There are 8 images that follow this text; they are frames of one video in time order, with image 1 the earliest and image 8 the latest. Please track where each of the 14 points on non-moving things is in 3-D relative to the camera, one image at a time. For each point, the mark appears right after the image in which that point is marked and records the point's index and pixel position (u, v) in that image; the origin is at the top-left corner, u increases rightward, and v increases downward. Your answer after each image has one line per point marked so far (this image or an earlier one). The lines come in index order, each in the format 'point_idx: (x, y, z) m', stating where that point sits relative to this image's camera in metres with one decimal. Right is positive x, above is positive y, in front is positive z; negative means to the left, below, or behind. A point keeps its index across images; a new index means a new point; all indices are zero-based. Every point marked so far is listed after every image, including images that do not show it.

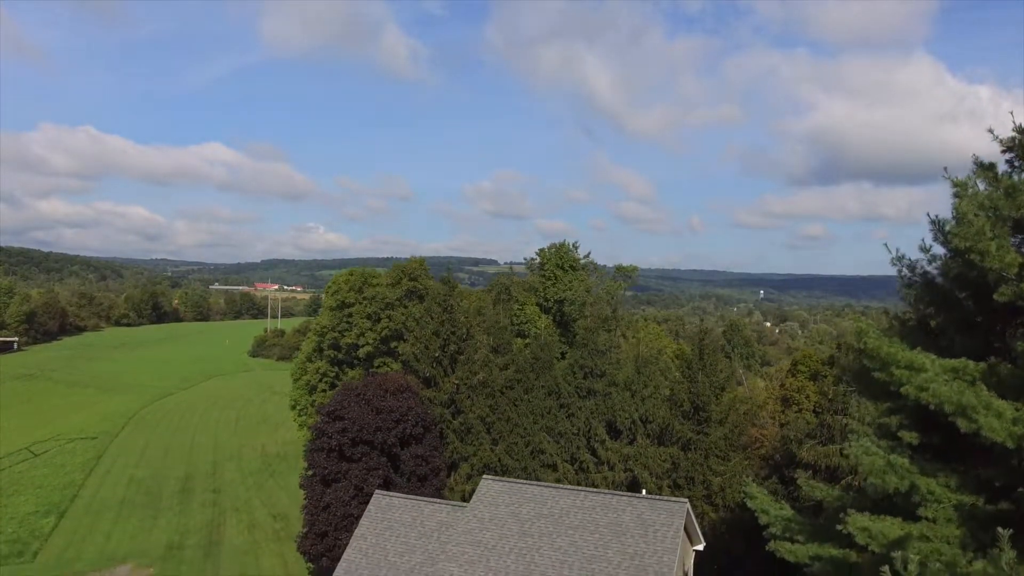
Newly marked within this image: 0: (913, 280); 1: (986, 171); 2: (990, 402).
0: (+10.3, +0.2, +17.5) m
1: (+10.5, +2.6, +15.1) m
2: (+9.2, -2.2, +13.1) m
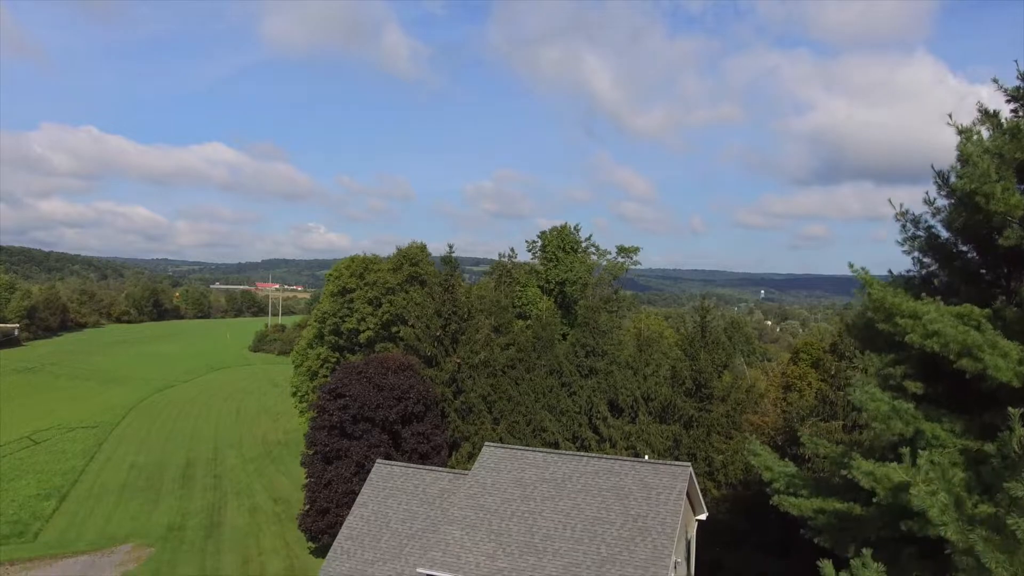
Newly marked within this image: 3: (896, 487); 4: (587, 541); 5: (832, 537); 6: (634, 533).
0: (+10.3, +1.3, +17.4) m
1: (+10.6, +3.7, +15.0) m
2: (+9.2, -1.0, +13.0) m
3: (+7.6, -4.0, +13.5) m
4: (+2.2, -7.2, +19.5) m
5: (+7.5, -5.8, +15.8) m
6: (+3.5, -7.0, +19.4) m
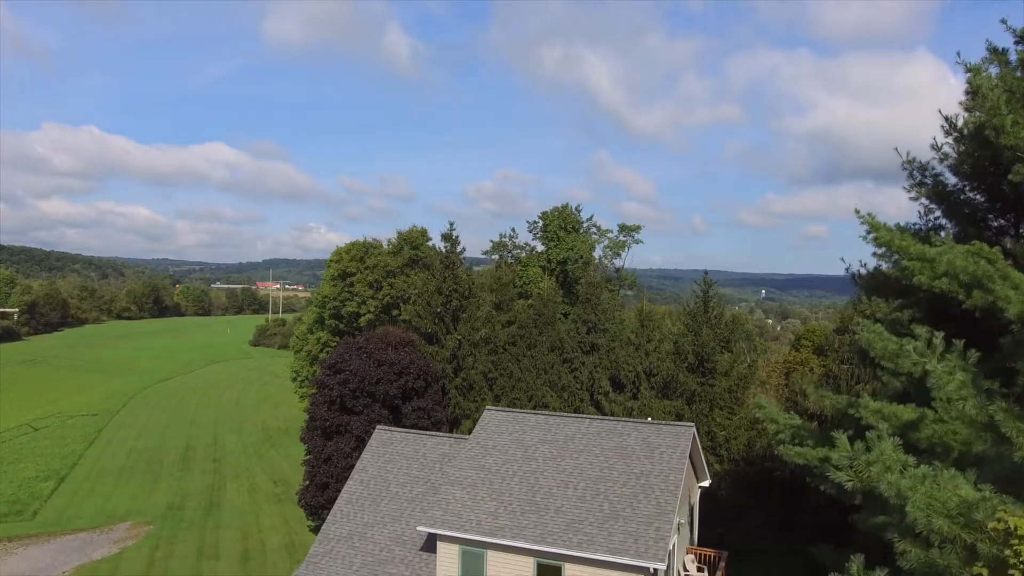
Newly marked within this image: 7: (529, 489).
0: (+10.4, +2.6, +17.2) m
1: (+10.6, +5.0, +14.8) m
2: (+9.3, +0.3, +12.8) m
3: (+7.6, -2.7, +13.2) m
4: (+2.2, -5.9, +19.3) m
5: (+7.5, -4.5, +15.6) m
6: (+3.5, -5.7, +19.2) m
7: (+0.5, -5.9, +19.9) m
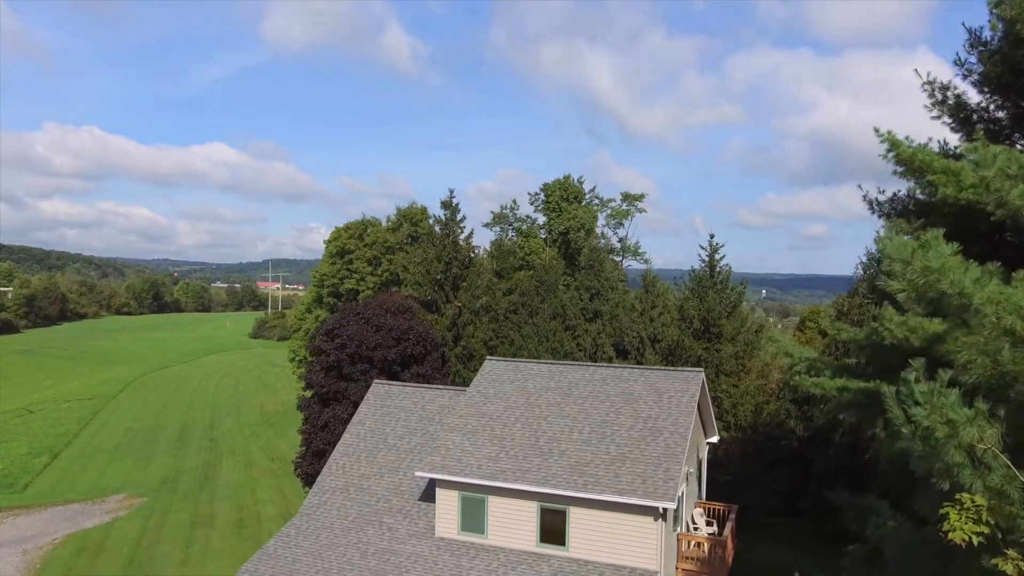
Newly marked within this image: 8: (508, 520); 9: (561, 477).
0: (+10.4, +4.4, +16.4) m
1: (+10.6, +6.8, +14.0) m
2: (+9.3, +2.0, +12.0) m
3: (+7.7, -0.9, +12.4) m
4: (+2.3, -4.2, +18.5) m
5: (+7.6, -2.7, +14.8) m
6: (+3.6, -3.9, +18.4) m
7: (+0.6, -4.1, +19.1) m
8: (-0.1, -6.2, +18.3) m
9: (+1.3, -4.9, +17.6) m
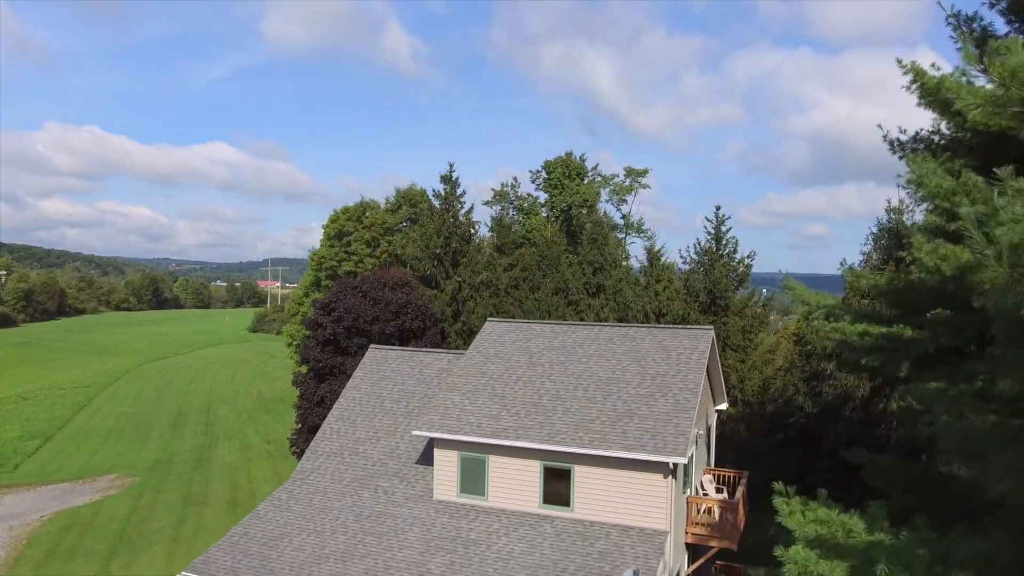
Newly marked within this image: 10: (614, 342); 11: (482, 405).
0: (+10.5, +5.7, +15.5) m
1: (+10.7, +8.1, +13.2) m
2: (+9.4, +3.3, +11.2) m
3: (+7.7, +0.4, +11.6) m
4: (+2.3, -2.9, +17.6) m
5: (+7.6, -1.4, +13.9) m
6: (+3.6, -2.6, +17.6) m
7: (+0.6, -2.8, +18.3) m
8: (-0.1, -4.9, +17.4) m
9: (+1.3, -3.6, +16.8) m
10: (+3.0, -1.6, +19.6) m
11: (-0.8, -3.1, +18.3) m
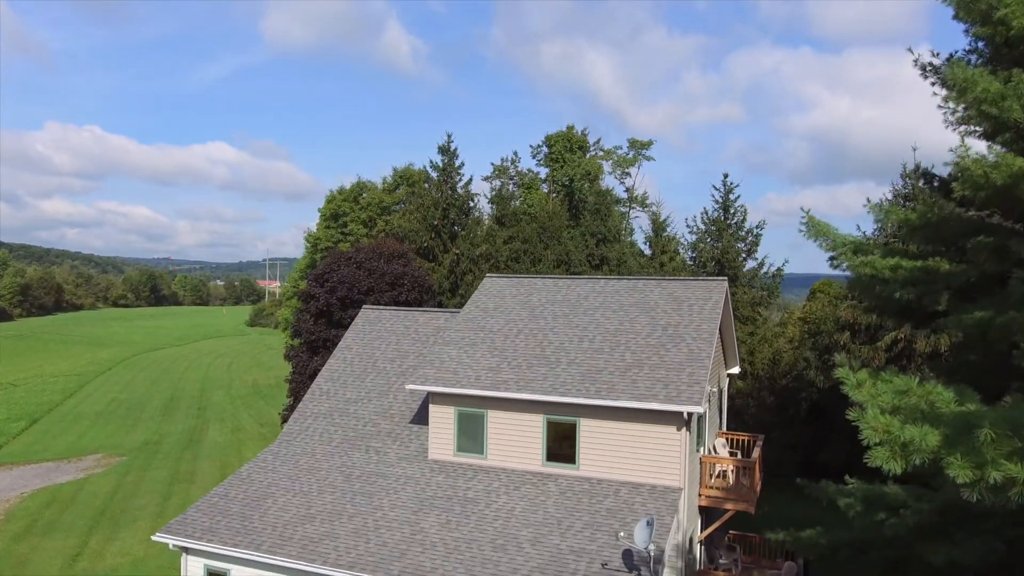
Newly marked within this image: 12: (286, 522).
0: (+10.5, +7.1, +14.3) m
1: (+10.7, +9.5, +11.9) m
2: (+9.4, +4.7, +9.9) m
3: (+7.7, +1.8, +10.4) m
4: (+2.3, -1.5, +16.4) m
5: (+7.6, 0.0, +12.7) m
6: (+3.7, -1.3, +16.3) m
7: (+0.6, -1.4, +17.1) m
8: (-0.1, -3.5, +16.2) m
9: (+1.3, -2.2, +15.6) m
10: (+3.0, -0.2, +18.4) m
11: (-0.8, -1.8, +17.1) m
12: (-5.0, -5.2, +15.0) m
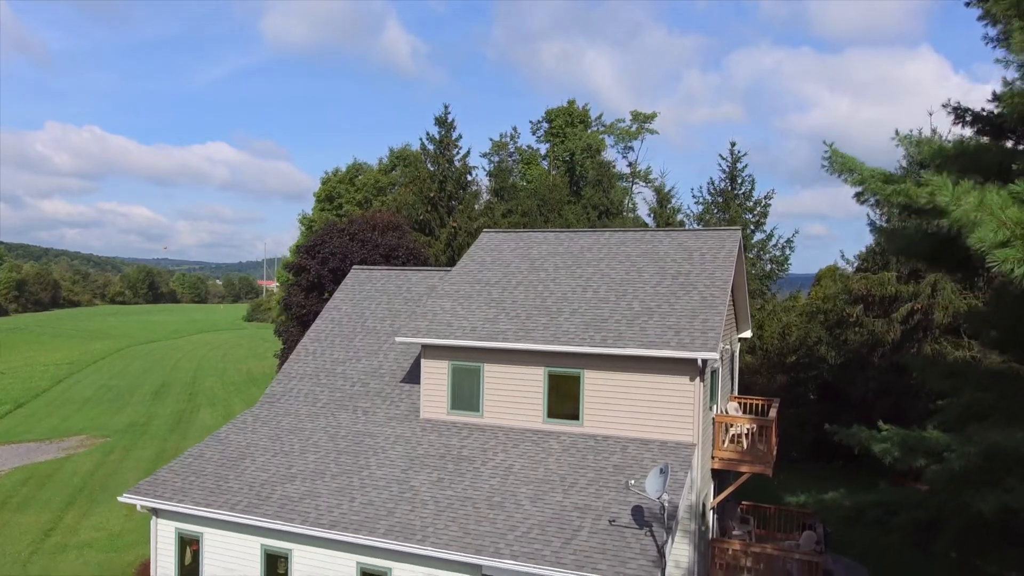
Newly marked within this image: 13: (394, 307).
0: (+10.4, +8.3, +13.1) m
1: (+10.6, +10.7, +10.7) m
2: (+9.3, +6.0, +8.7) m
3: (+7.7, +3.0, +9.2) m
4: (+2.3, -0.3, +15.2) m
5: (+7.6, +1.2, +11.5) m
6: (+3.6, 0.0, +15.1) m
7: (+0.6, -0.2, +15.8) m
8: (-0.1, -2.3, +15.0) m
9: (+1.3, -1.0, +14.4) m
10: (+2.9, +1.0, +17.2) m
11: (-0.8, -0.5, +15.9) m
12: (-5.0, -3.9, +13.8) m
13: (-3.3, -0.5, +18.9) m
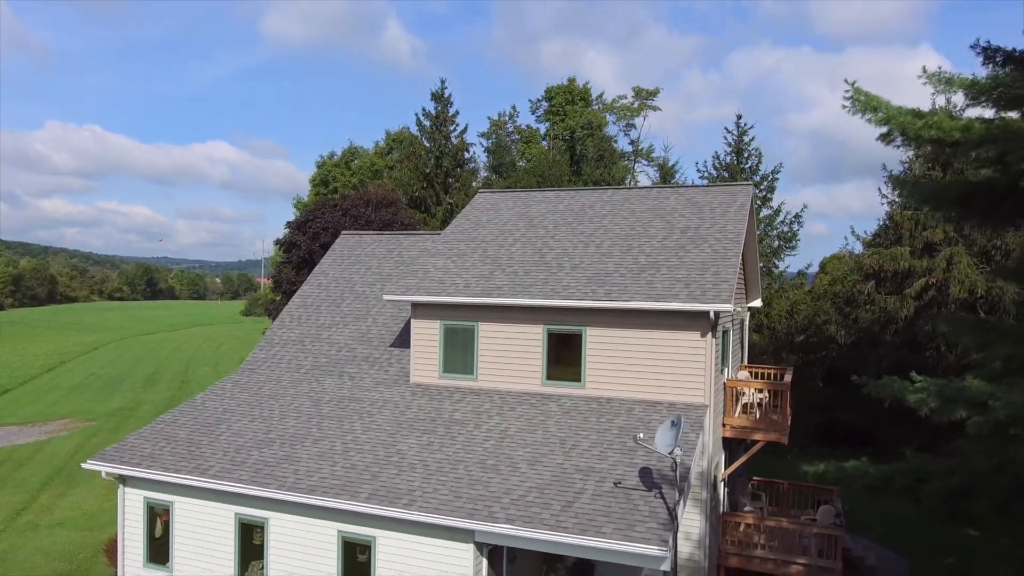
0: (+10.4, +9.3, +12.0) m
1: (+10.6, +11.7, +9.7) m
2: (+9.3, +6.9, +7.7) m
3: (+7.6, +4.0, +8.1) m
4: (+2.2, +0.7, +14.1) m
5: (+7.5, +2.2, +10.5) m
6: (+3.5, +0.9, +14.1) m
7: (+0.5, +0.8, +14.8) m
8: (-0.2, -1.4, +13.9) m
9: (+1.2, 0.0, +13.3) m
10: (+2.9, +2.0, +16.2) m
11: (-0.9, +0.4, +14.8) m
12: (-5.1, -3.0, +12.8) m
13: (-3.3, +0.4, +17.9) m
